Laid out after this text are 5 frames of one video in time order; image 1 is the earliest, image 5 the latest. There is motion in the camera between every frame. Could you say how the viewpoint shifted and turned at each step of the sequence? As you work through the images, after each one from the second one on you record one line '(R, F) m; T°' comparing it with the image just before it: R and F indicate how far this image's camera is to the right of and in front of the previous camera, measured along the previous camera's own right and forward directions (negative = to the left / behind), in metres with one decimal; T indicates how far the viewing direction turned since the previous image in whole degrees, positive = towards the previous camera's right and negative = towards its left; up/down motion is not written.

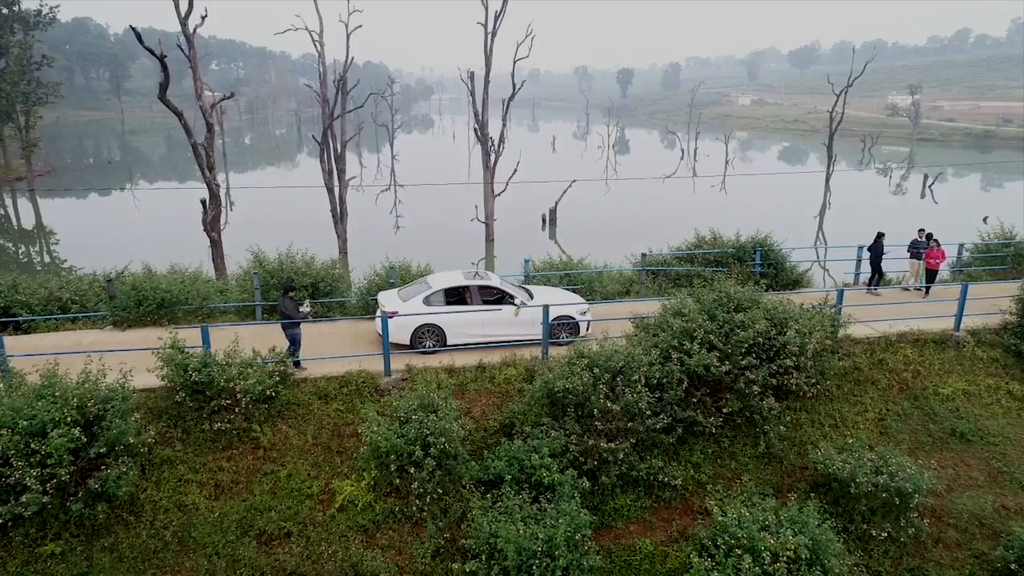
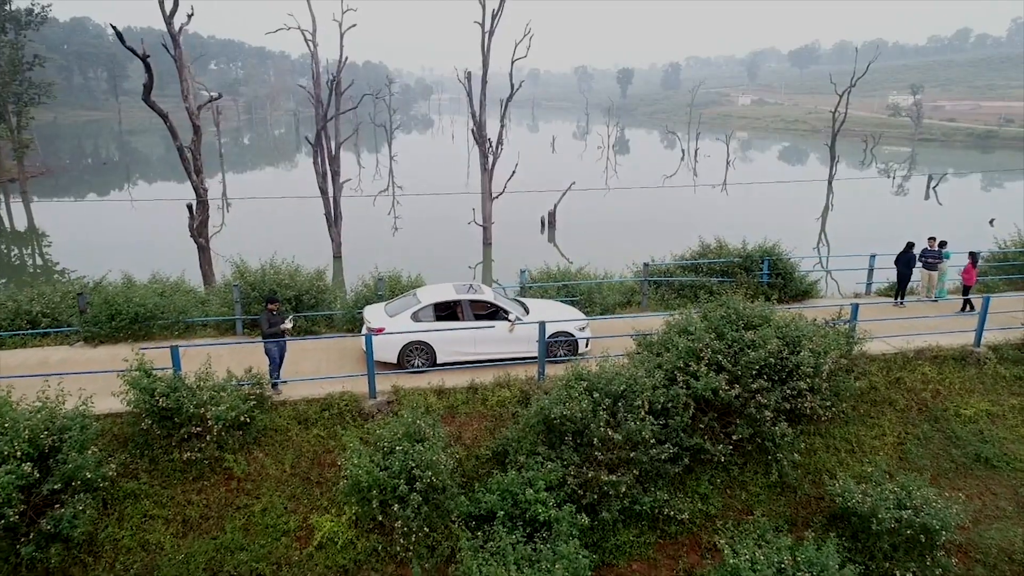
(+0.1, +0.6) m; 0°
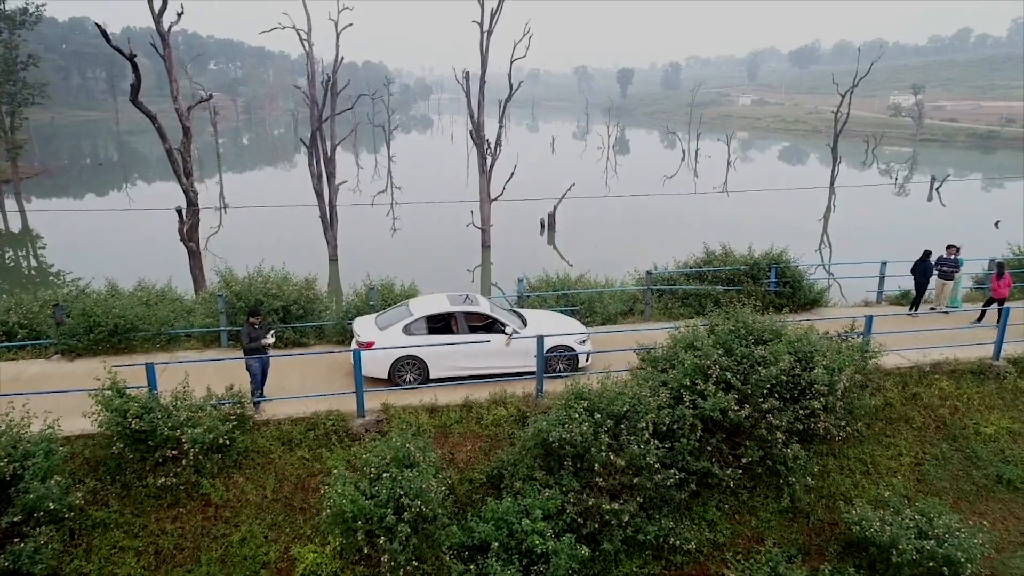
(0.0, +0.5) m; 0°
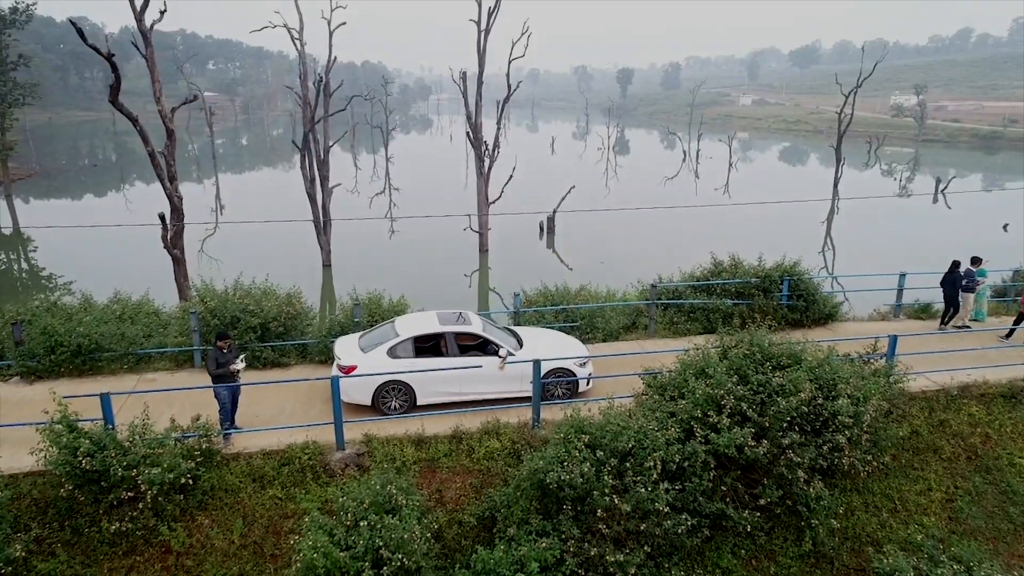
(0.0, +0.8) m; 0°
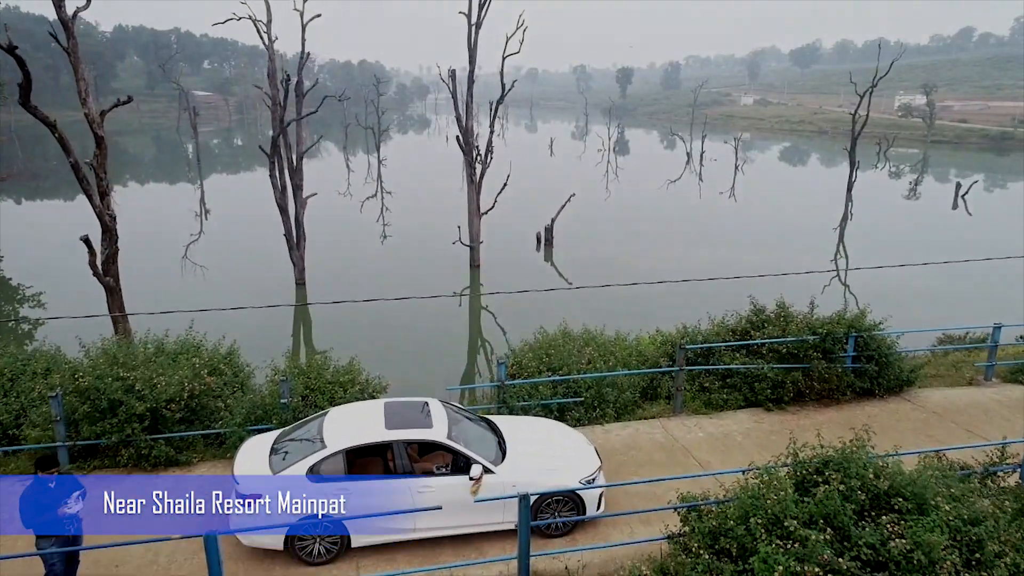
(+0.1, +2.7) m; 0°
